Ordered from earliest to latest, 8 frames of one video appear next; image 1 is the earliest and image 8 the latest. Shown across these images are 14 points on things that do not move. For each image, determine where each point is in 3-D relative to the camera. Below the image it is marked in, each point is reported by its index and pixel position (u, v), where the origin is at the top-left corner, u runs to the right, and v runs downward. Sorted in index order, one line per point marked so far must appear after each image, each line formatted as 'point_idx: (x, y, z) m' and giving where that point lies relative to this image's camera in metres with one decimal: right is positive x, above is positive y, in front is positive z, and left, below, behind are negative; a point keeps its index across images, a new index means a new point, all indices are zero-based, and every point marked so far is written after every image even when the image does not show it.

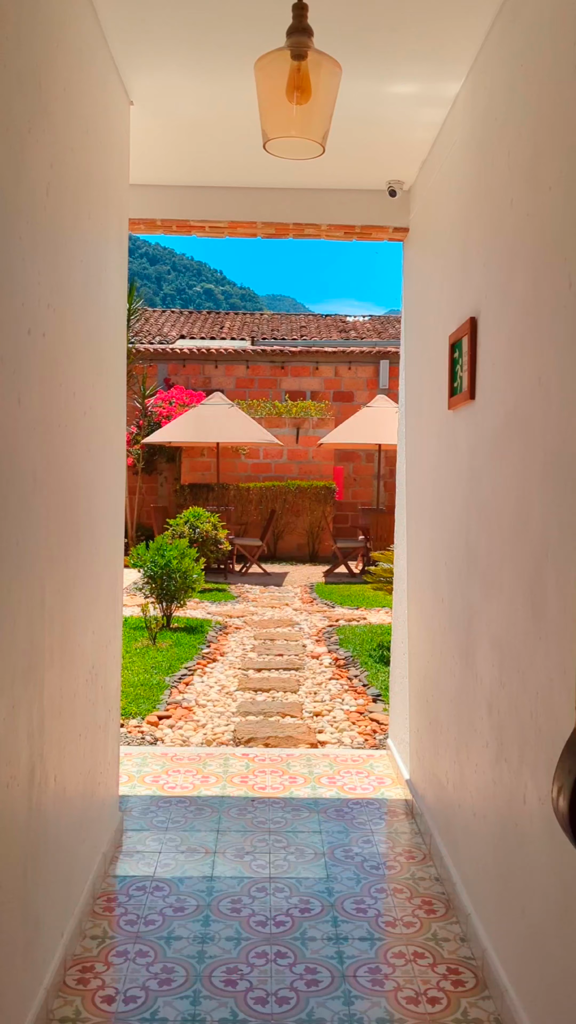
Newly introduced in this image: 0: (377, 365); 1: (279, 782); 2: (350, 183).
0: (+1.6, +2.7, +15.4) m
1: (0.0, -1.2, +3.8) m
2: (+0.3, +1.6, +4.0) m
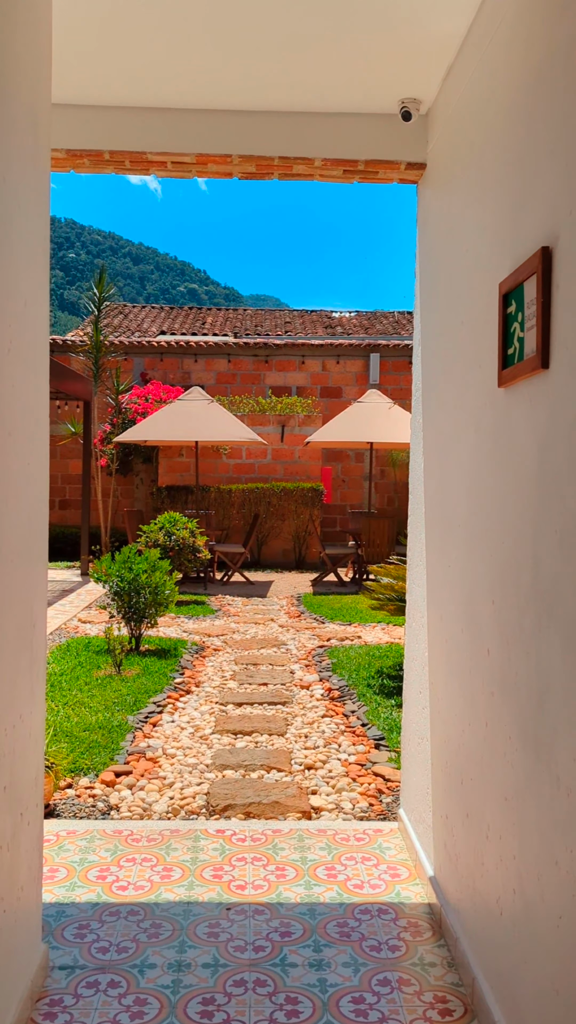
0: (+1.4, +2.6, +14.6) m
1: (-0.1, -1.3, +3.0) m
2: (+0.2, +1.5, +3.2) m
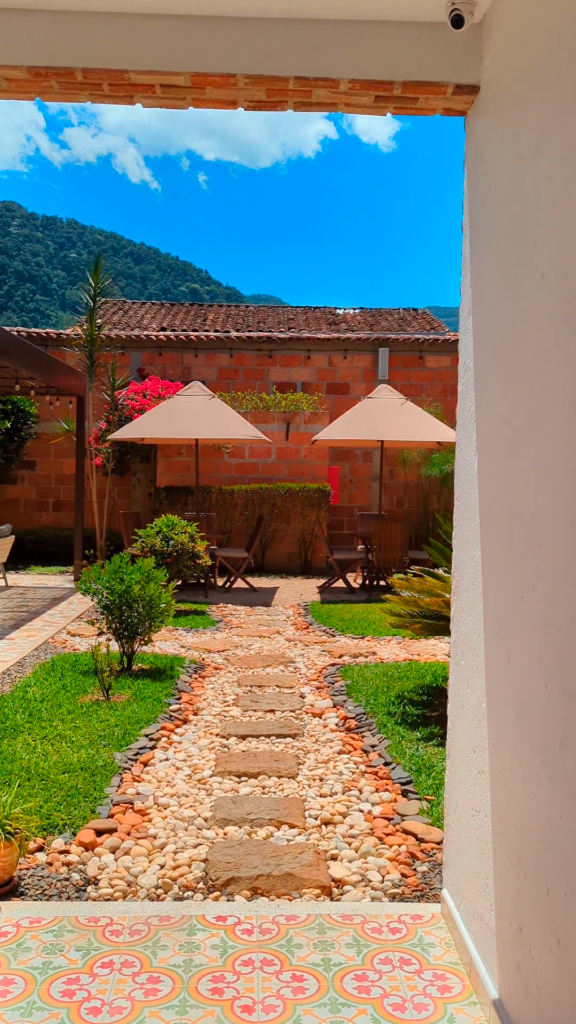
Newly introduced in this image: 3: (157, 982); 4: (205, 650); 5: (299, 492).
0: (+1.4, +2.6, +13.9) m
1: (0.0, -1.3, +2.3) m
2: (+0.3, +1.5, +2.5) m
3: (-0.4, -1.3, +2.3) m
4: (-0.7, -1.1, +6.7) m
5: (+0.2, +0.3, +11.9) m
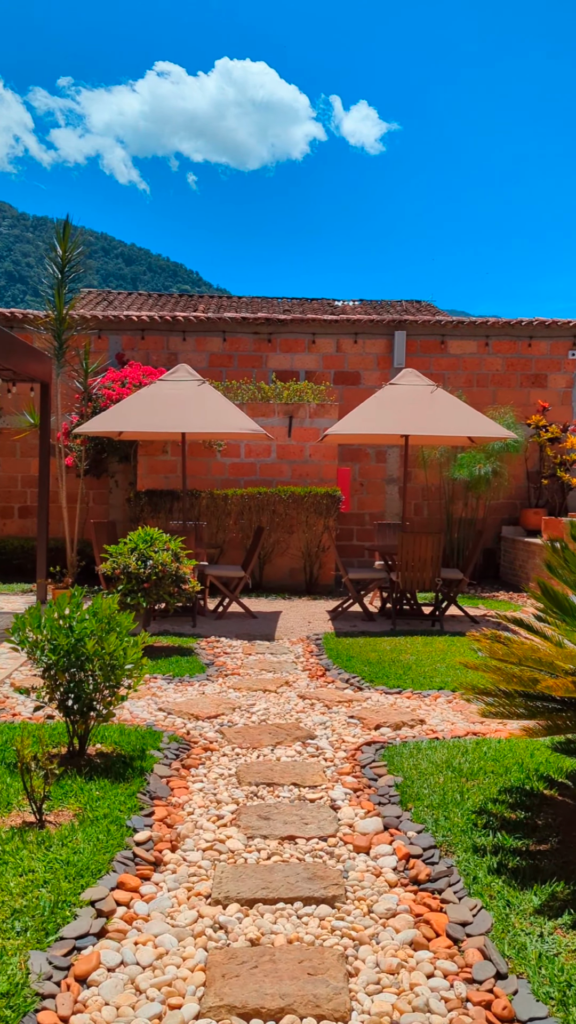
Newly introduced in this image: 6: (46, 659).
0: (+1.5, +2.5, +12.1) m
1: (+0.1, -1.4, +0.5) m
2: (+0.4, +1.4, +0.7) m
3: (-0.2, -1.4, +0.6) m
4: (-0.6, -1.2, +4.9) m
5: (+0.2, +0.2, +10.2) m
6: (-1.1, -0.7, +4.0) m
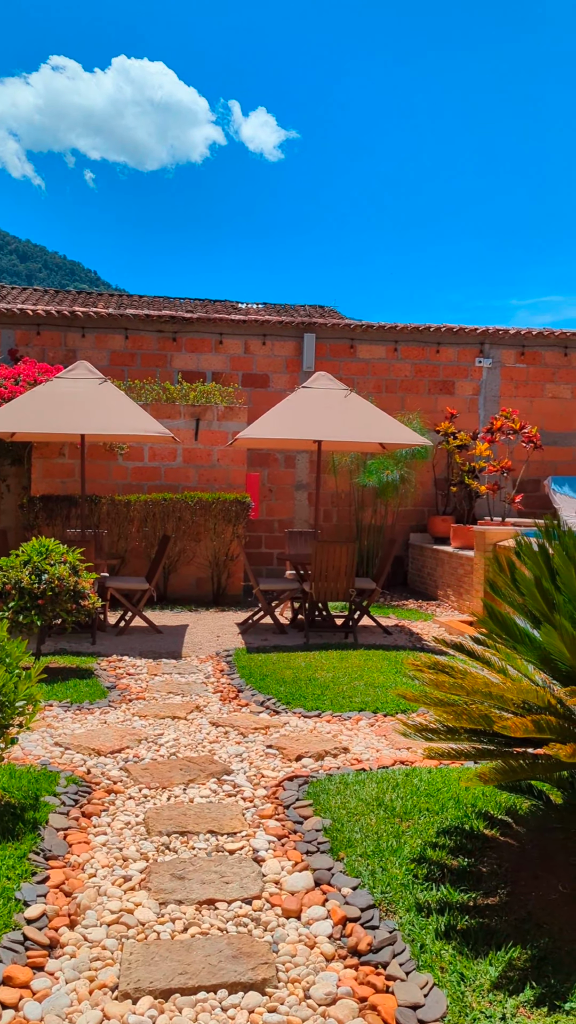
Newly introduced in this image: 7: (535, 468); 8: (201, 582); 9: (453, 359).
0: (+0.2, +2.4, +11.8) m
1: (+0.2, -1.4, +0.1) m
2: (+0.5, +1.3, +0.4) m
3: (-0.2, -1.4, +0.1) m
4: (-1.0, -1.2, +4.4) m
5: (-0.9, +0.1, +9.7) m
6: (-1.5, -0.7, +3.4) m
7: (+3.6, +0.7, +12.5) m
8: (-1.0, -0.8, +10.0) m
9: (+2.4, +2.2, +12.2) m
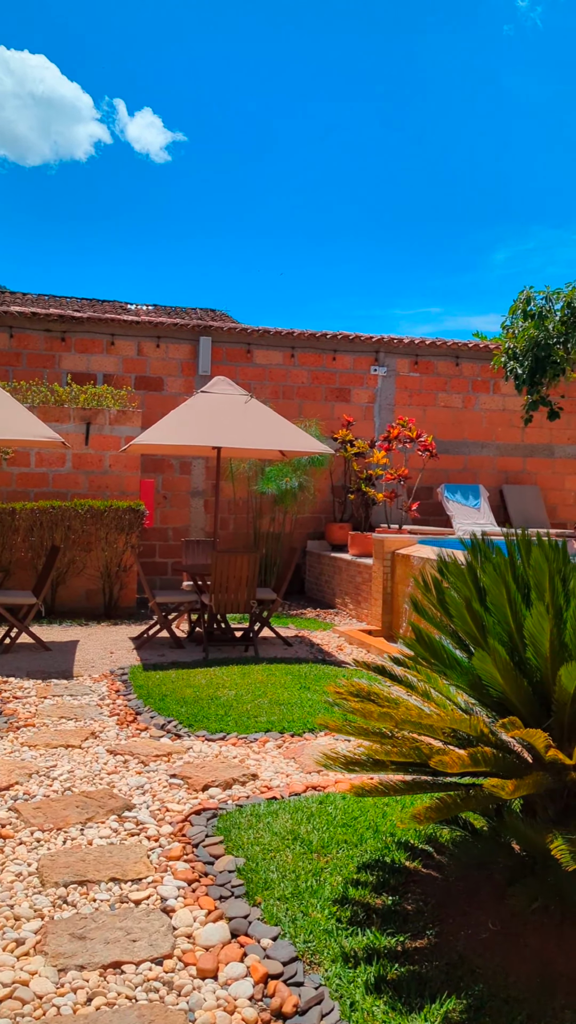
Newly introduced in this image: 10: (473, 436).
0: (-1.3, +2.3, +11.5) m
1: (+0.3, -1.5, -0.1) m
2: (+0.5, +1.3, +0.2) m
3: (-0.1, -1.5, -0.1) m
4: (-1.5, -1.3, +4.0) m
5: (-2.0, 0.0, +9.3) m
6: (-1.8, -0.8, +3.0) m
7: (+2.1, +0.5, +12.7) m
8: (-2.2, -0.9, +9.6) m
9: (+0.9, +2.1, +12.2) m
10: (+2.8, +1.1, +12.9) m
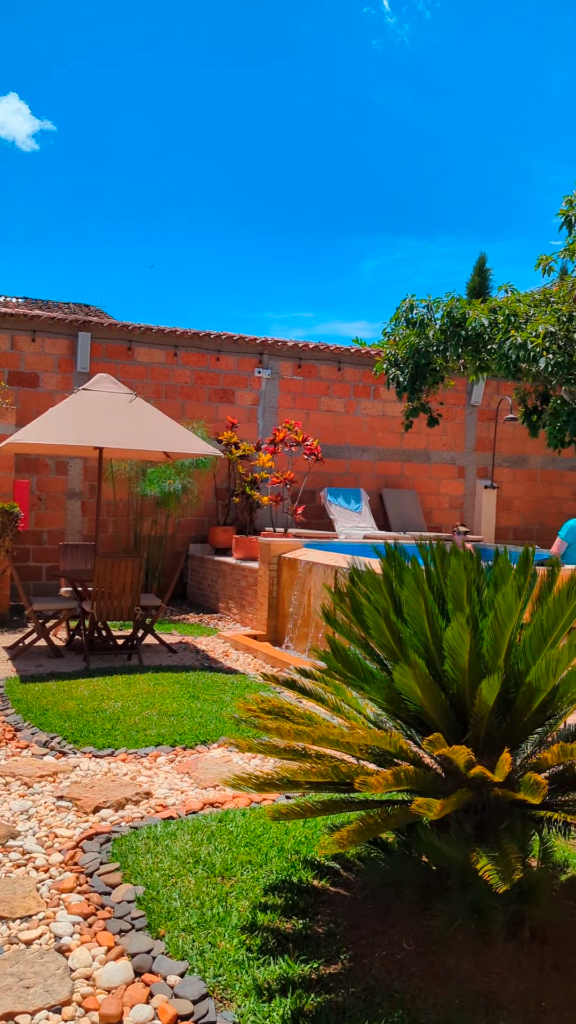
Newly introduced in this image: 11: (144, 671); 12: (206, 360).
0: (-2.8, +2.3, +11.1) m
1: (+0.4, -1.5, -0.2) m
2: (+0.6, +1.3, +0.2) m
3: (+0.1, -1.5, -0.3) m
4: (-1.9, -1.3, +3.6) m
5: (-3.2, 0.0, +8.8) m
6: (-2.1, -0.8, +2.6) m
7: (+0.3, +0.5, +12.7) m
8: (-3.5, -0.9, +9.0) m
9: (-0.8, +2.1, +12.1) m
10: (+1.0, +1.1, +13.0) m
11: (-1.2, -1.3, +7.1) m
12: (-1.1, +2.1, +11.9) m
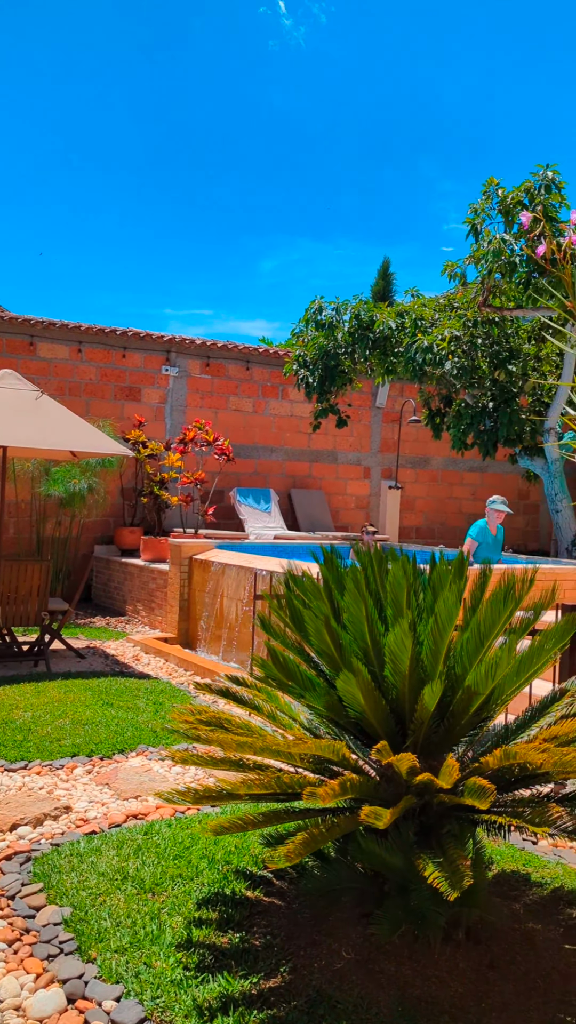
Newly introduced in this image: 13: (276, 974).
0: (-3.9, +2.3, +10.6) m
1: (+0.5, -1.5, -0.2) m
2: (+0.7, +1.2, +0.2) m
3: (+0.2, -1.5, -0.3) m
4: (-2.2, -1.3, +3.3) m
5: (-4.1, 0.0, +8.3) m
6: (-2.3, -0.8, +2.2) m
7: (-1.0, +0.5, +12.6) m
8: (-4.4, -0.9, +8.5) m
9: (-2.1, +2.1, +11.9) m
10: (-0.4, +1.1, +13.0) m
11: (-1.9, -1.3, +6.9) m
12: (-2.4, +2.1, +11.7) m
13: (0.0, -1.4, +2.7) m
